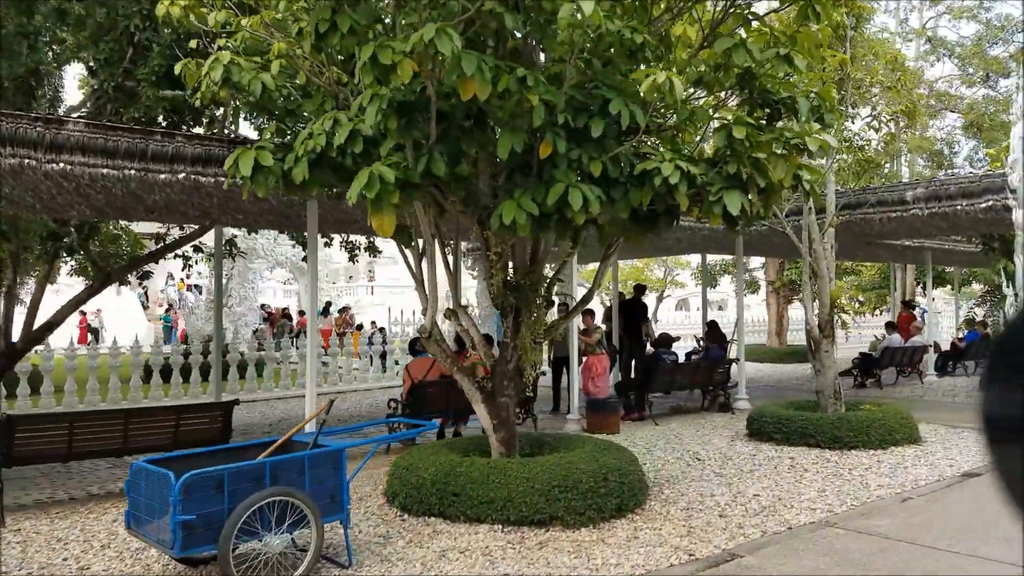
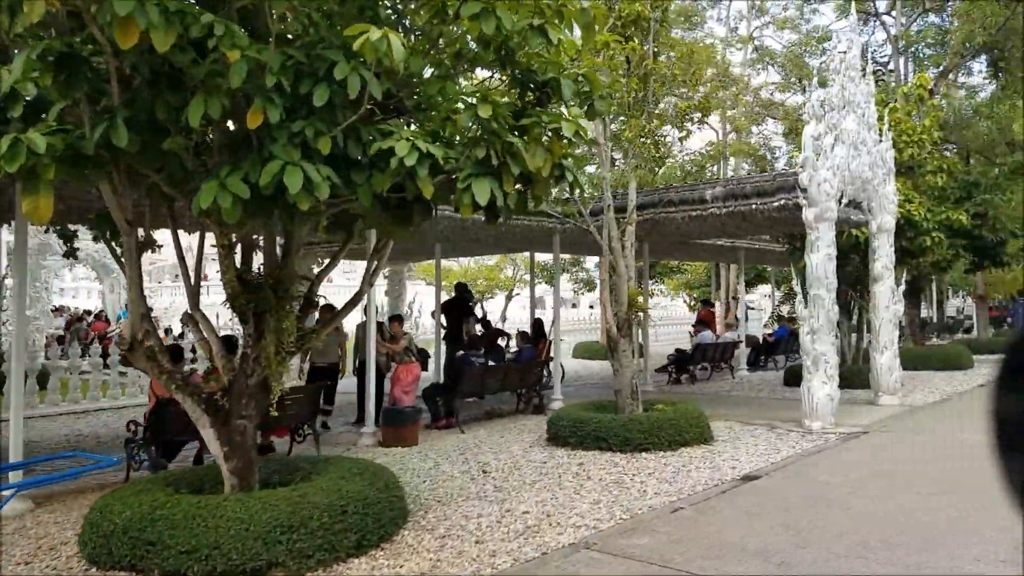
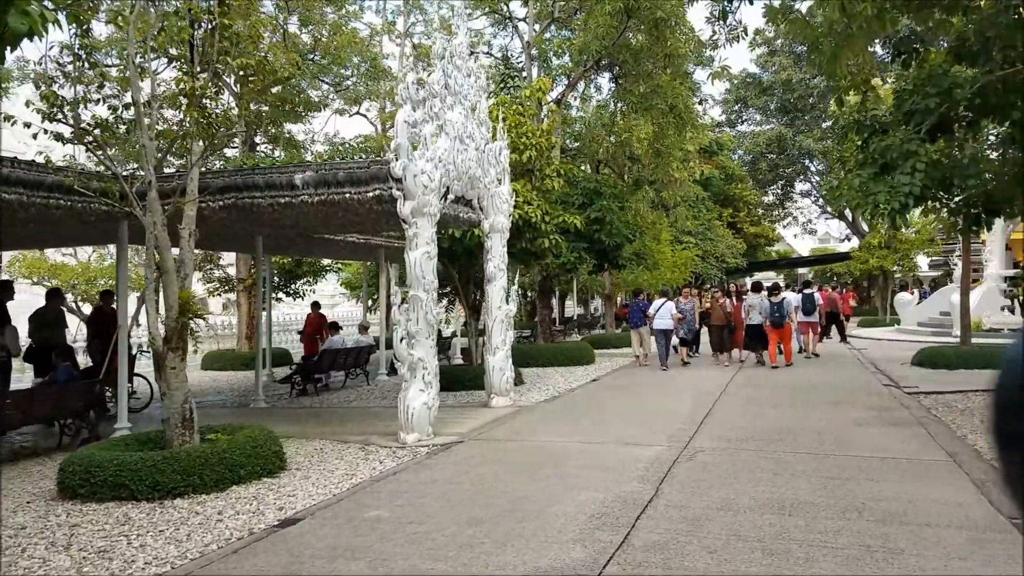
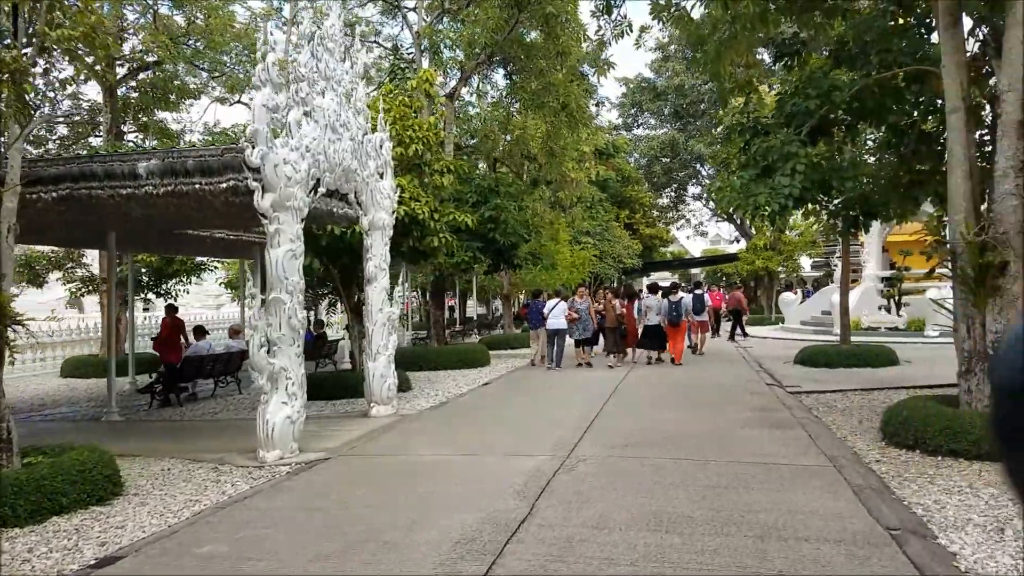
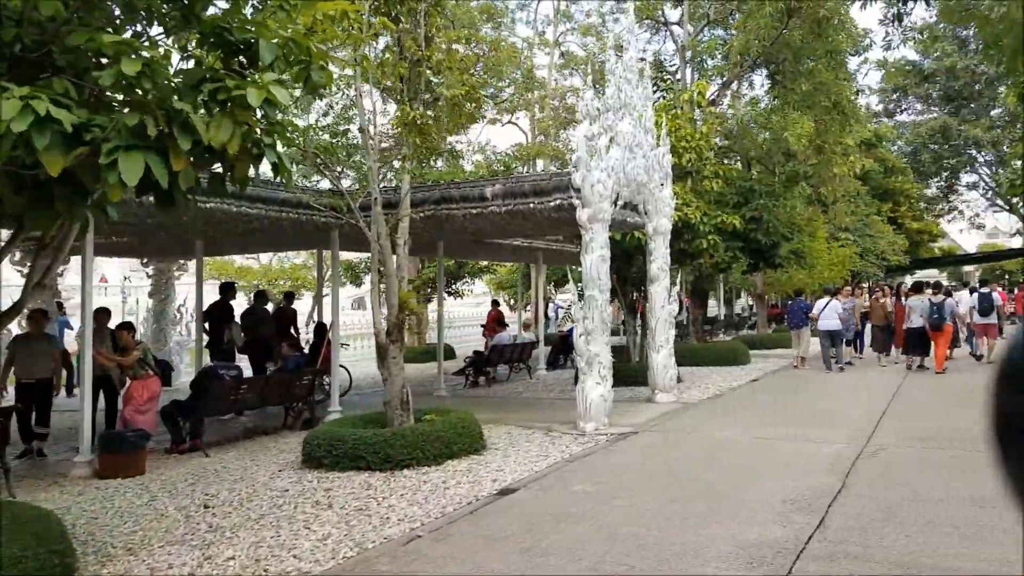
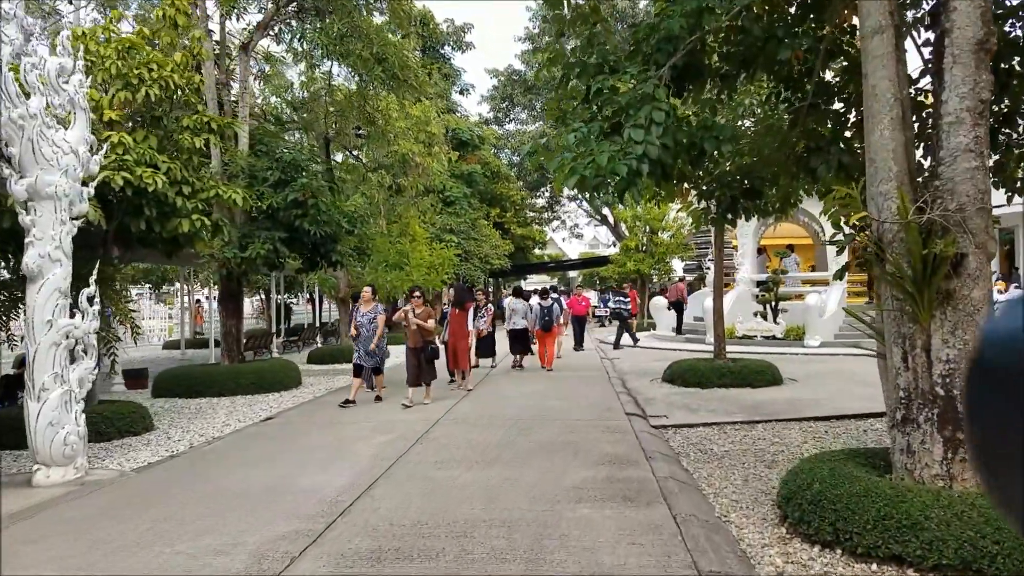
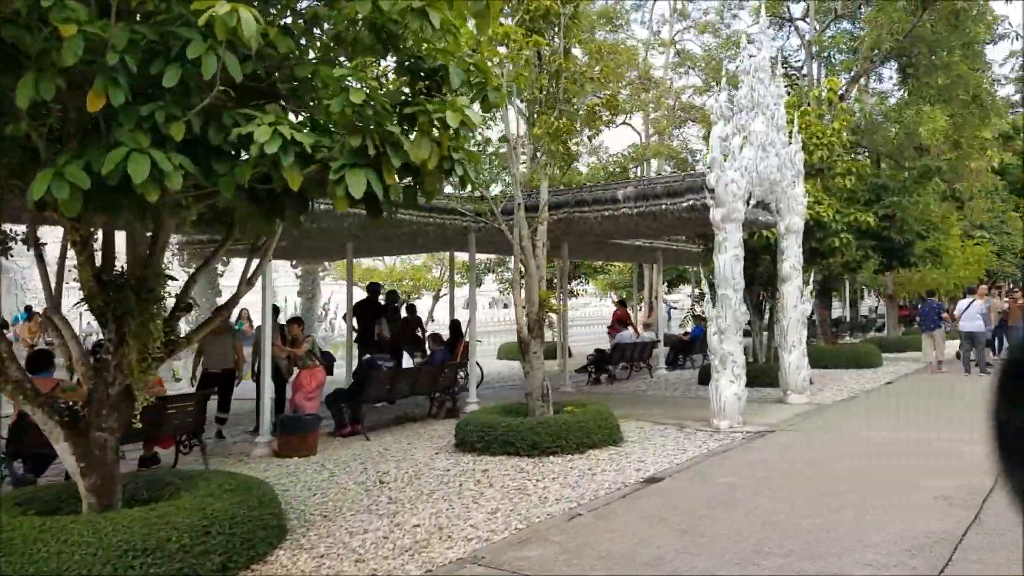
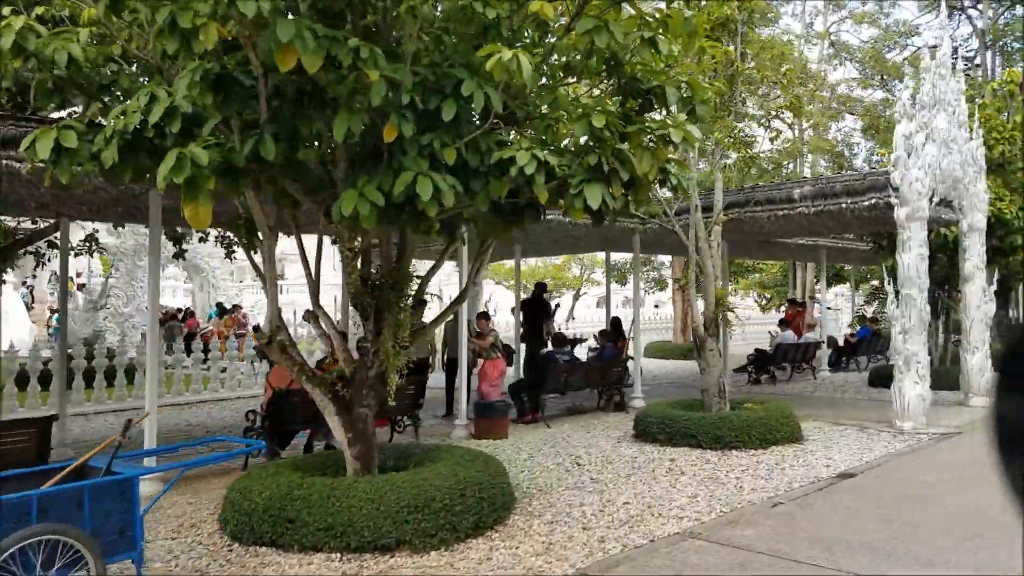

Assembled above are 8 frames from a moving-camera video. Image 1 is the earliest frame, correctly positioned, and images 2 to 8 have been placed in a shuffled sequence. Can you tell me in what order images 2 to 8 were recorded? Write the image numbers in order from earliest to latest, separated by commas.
8, 2, 7, 5, 3, 4, 6
